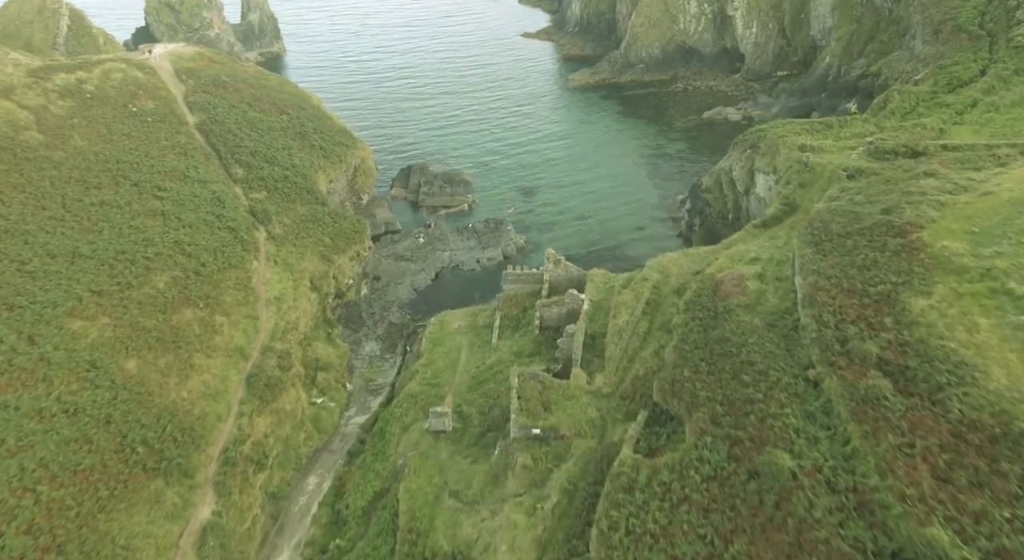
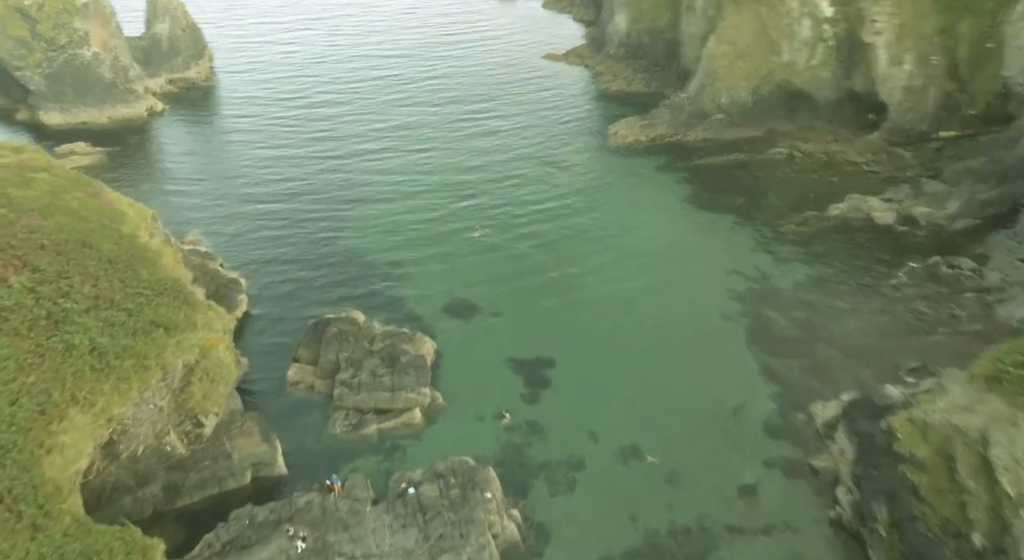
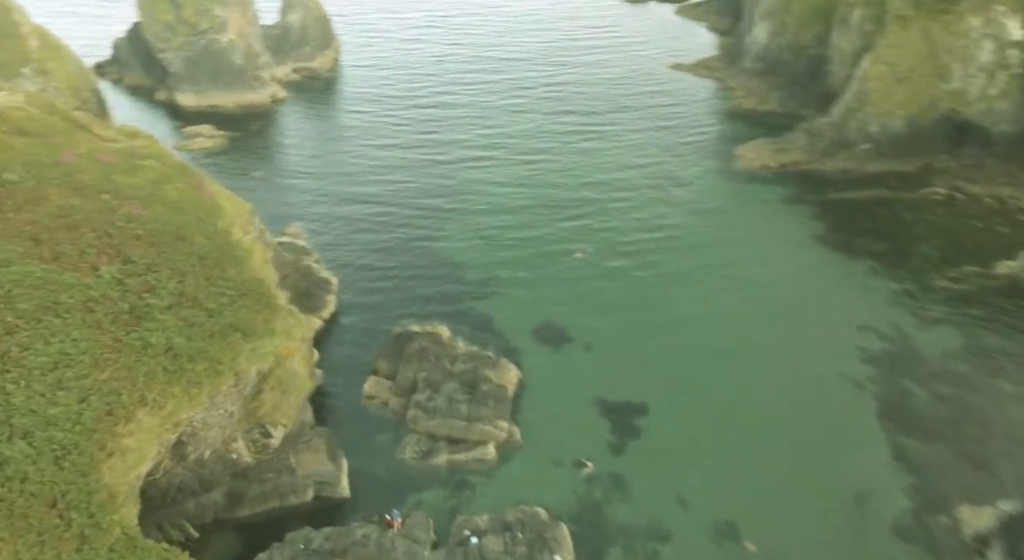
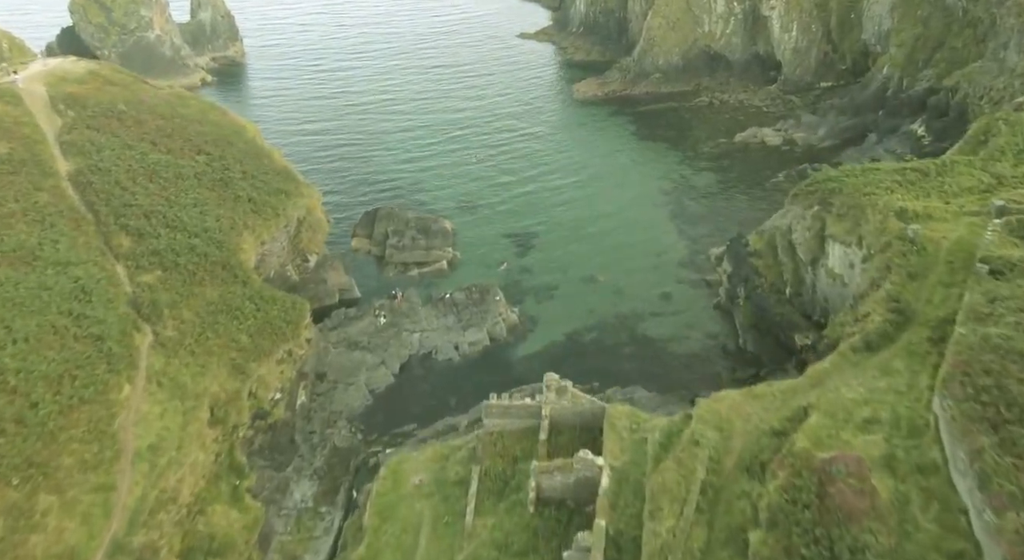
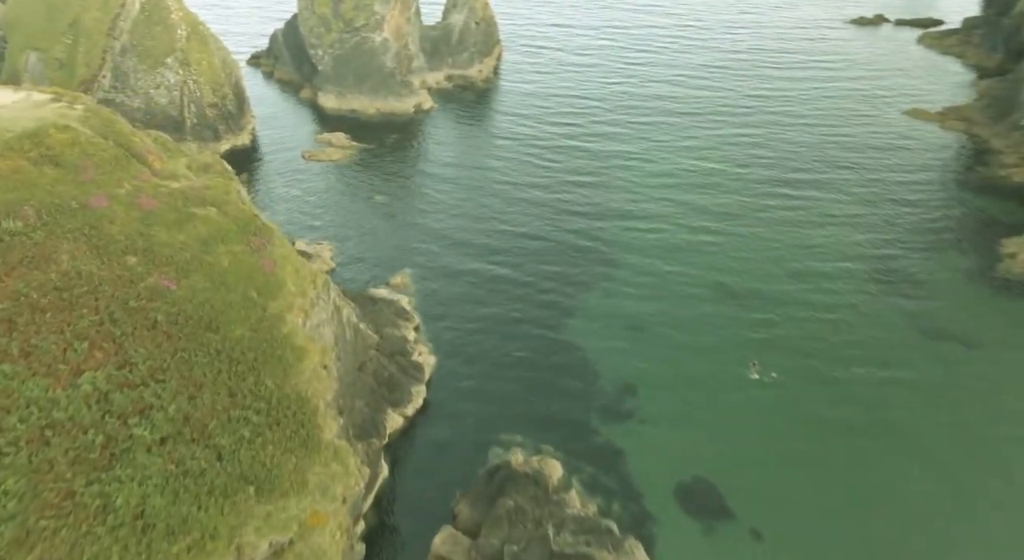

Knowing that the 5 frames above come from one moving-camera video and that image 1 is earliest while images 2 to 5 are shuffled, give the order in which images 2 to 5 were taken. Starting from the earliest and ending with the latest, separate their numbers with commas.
4, 2, 3, 5
